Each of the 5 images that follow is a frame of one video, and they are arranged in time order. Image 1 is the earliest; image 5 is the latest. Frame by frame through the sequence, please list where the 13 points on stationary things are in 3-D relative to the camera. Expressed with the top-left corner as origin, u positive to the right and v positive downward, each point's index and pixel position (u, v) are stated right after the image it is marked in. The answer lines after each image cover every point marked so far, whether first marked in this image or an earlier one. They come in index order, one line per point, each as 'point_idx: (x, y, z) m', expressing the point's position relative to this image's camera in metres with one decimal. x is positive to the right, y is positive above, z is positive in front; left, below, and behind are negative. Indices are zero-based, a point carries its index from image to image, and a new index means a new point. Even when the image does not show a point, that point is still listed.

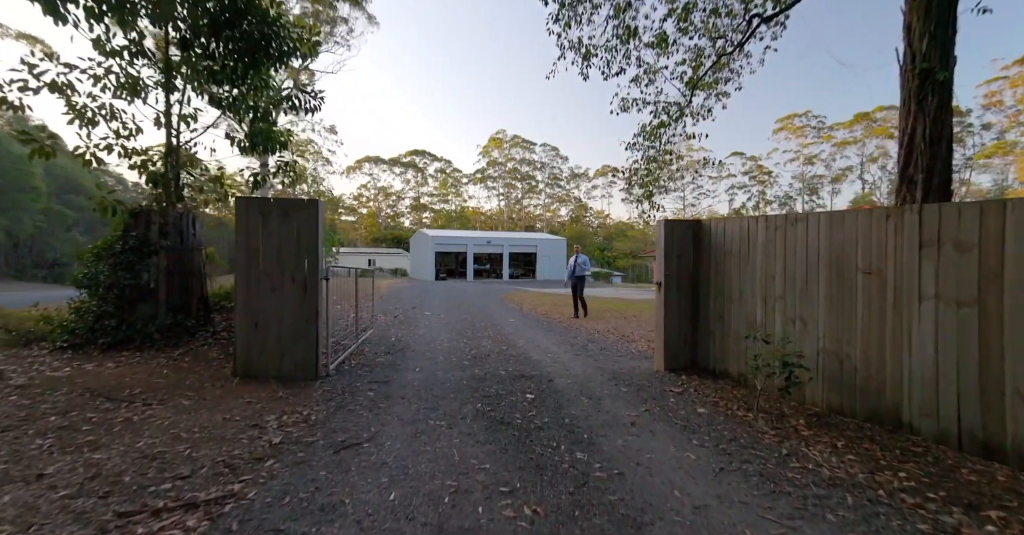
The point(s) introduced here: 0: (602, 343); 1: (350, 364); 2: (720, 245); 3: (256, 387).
0: (+1.5, -1.3, +6.5) m
1: (-2.0, -1.2, +4.8) m
2: (+2.3, +0.3, +4.4) m
3: (-2.4, -1.1, +3.6) m
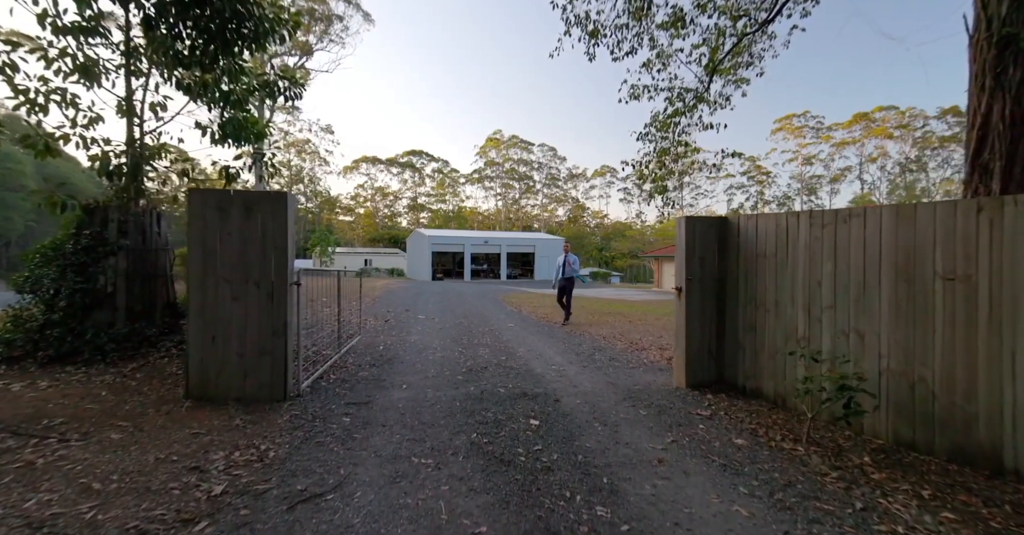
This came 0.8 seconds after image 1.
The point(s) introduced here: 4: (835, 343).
0: (+1.5, -1.3, +6.0) m
1: (-2.0, -1.2, +4.2) m
2: (+2.3, +0.2, +3.8) m
3: (-2.4, -1.1, +3.1) m
4: (+2.5, -0.6, +3.0) m
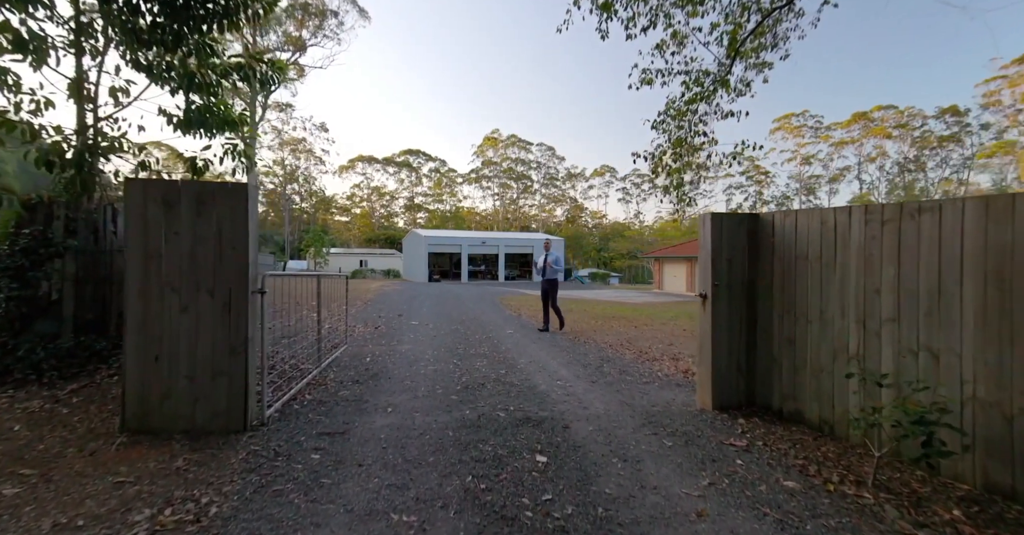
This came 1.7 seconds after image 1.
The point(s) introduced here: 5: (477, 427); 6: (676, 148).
0: (+1.5, -1.4, +5.4) m
1: (-2.0, -1.3, +3.7) m
2: (+2.3, +0.2, +3.3) m
3: (-2.4, -1.2, +2.5) m
4: (+2.5, -0.6, +2.5) m
5: (-0.3, -1.3, +3.2) m
6: (+2.3, +1.6, +5.4) m
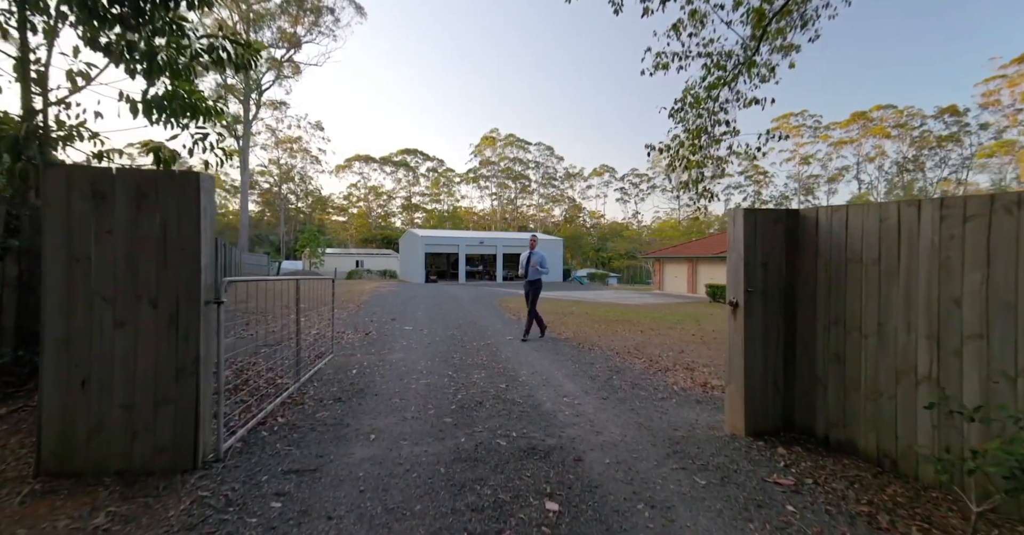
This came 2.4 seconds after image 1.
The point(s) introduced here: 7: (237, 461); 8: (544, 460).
0: (+1.5, -1.4, +5.0) m
1: (-2.0, -1.3, +3.2) m
2: (+2.3, +0.2, +2.8) m
3: (-2.4, -1.2, +2.0) m
4: (+2.5, -0.7, +2.1) m
5: (-0.3, -1.3, +2.7) m
6: (+2.3, +1.6, +4.9) m
7: (-1.8, -1.3, +2.6) m
8: (+0.2, -1.3, +2.7) m
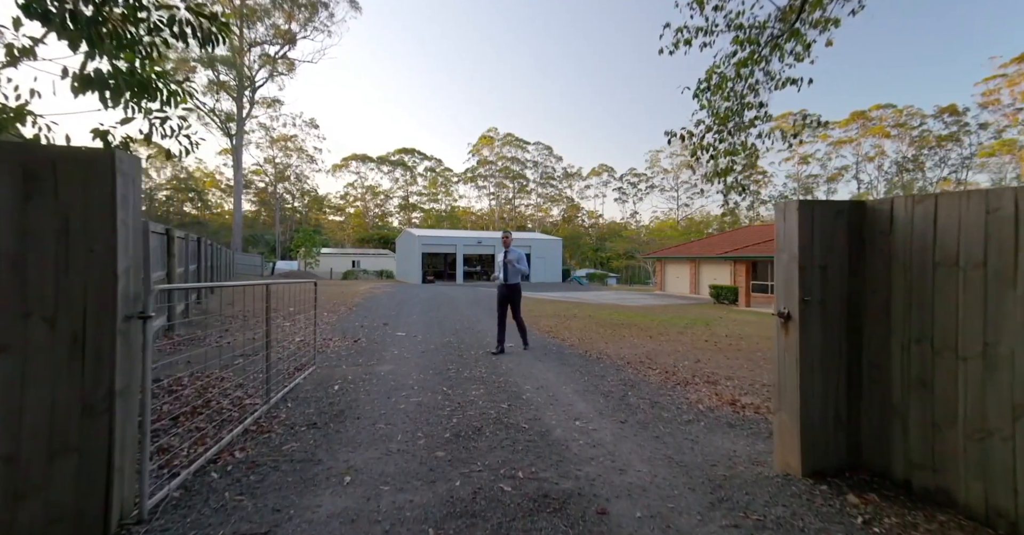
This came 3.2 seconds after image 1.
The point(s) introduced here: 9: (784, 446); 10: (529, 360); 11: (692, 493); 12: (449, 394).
0: (+1.5, -1.4, +4.4) m
1: (-1.9, -1.3, +2.6) m
2: (+2.4, +0.1, +2.3) m
3: (-2.3, -1.2, +1.5) m
4: (+2.6, -0.7, +1.5) m
5: (-0.2, -1.3, +2.1) m
6: (+2.3, +1.6, +4.4) m
7: (-1.8, -1.3, +2.1) m
8: (+0.3, -1.4, +2.2) m
9: (+1.8, -1.2, +2.6) m
10: (+0.3, -1.4, +5.8) m
11: (+1.1, -1.4, +2.4) m
12: (-0.7, -1.4, +4.3) m
